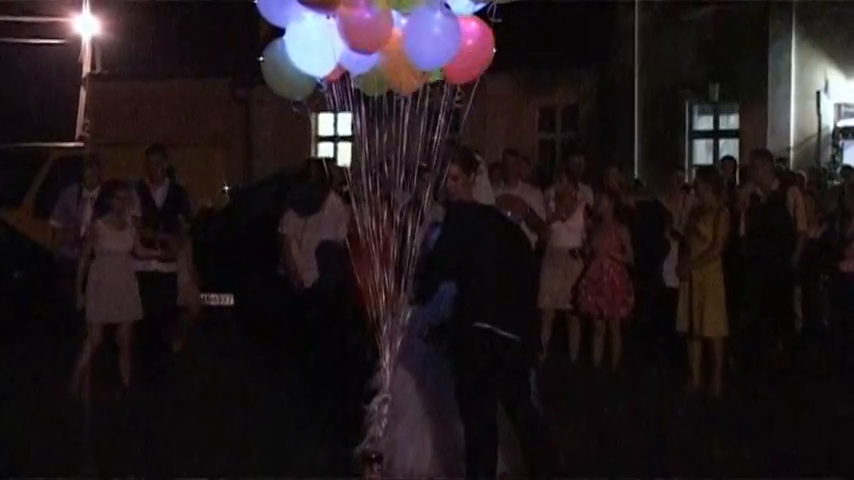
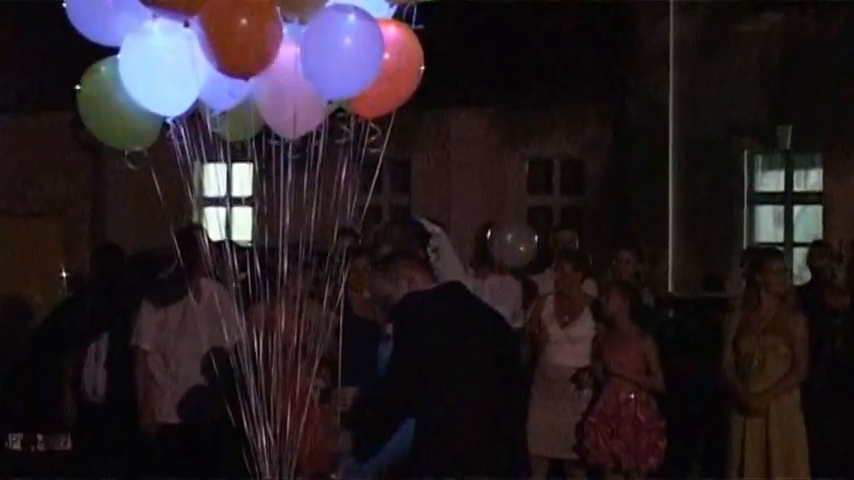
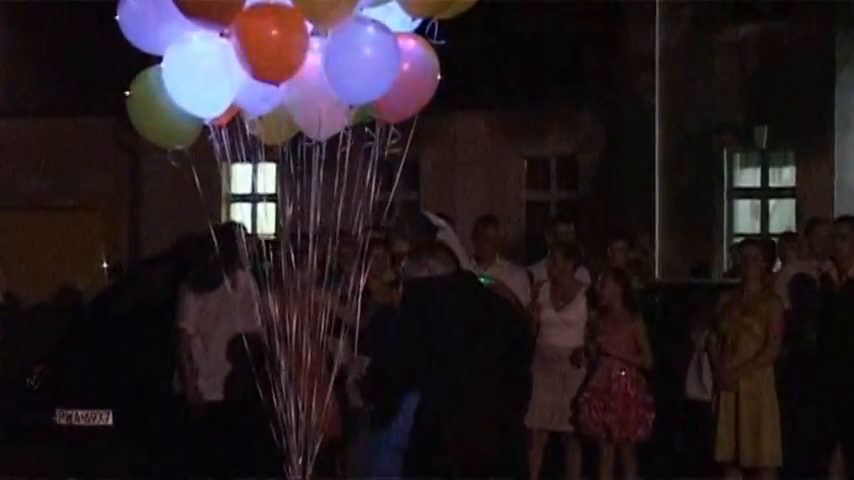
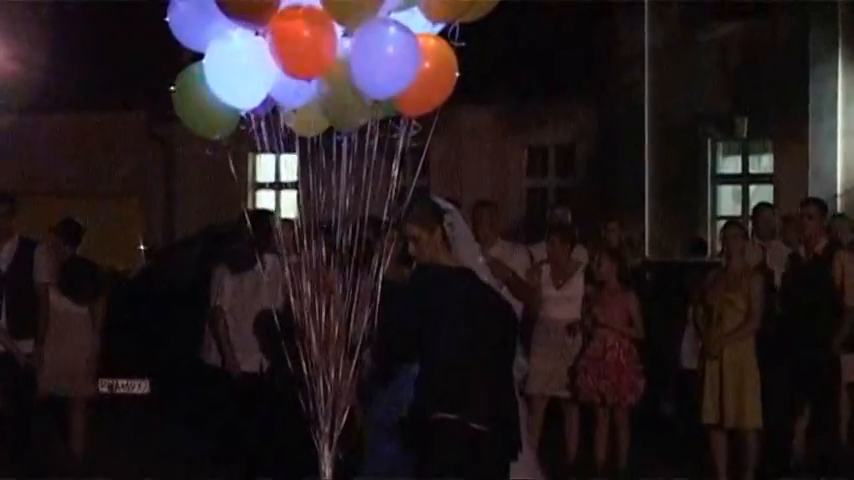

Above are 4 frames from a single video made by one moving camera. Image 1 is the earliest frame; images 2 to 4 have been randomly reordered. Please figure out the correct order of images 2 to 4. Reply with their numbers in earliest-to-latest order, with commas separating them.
4, 3, 2
